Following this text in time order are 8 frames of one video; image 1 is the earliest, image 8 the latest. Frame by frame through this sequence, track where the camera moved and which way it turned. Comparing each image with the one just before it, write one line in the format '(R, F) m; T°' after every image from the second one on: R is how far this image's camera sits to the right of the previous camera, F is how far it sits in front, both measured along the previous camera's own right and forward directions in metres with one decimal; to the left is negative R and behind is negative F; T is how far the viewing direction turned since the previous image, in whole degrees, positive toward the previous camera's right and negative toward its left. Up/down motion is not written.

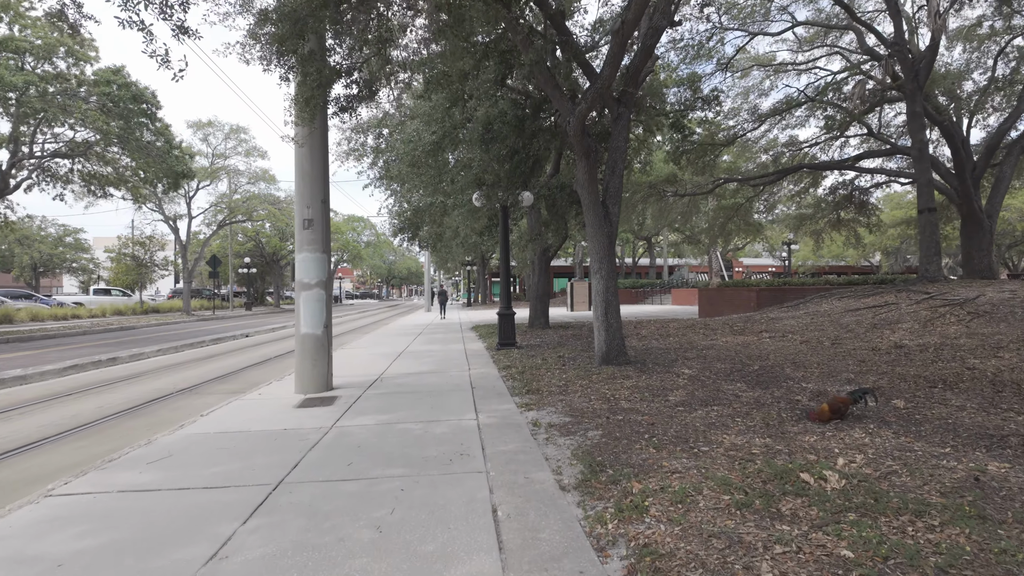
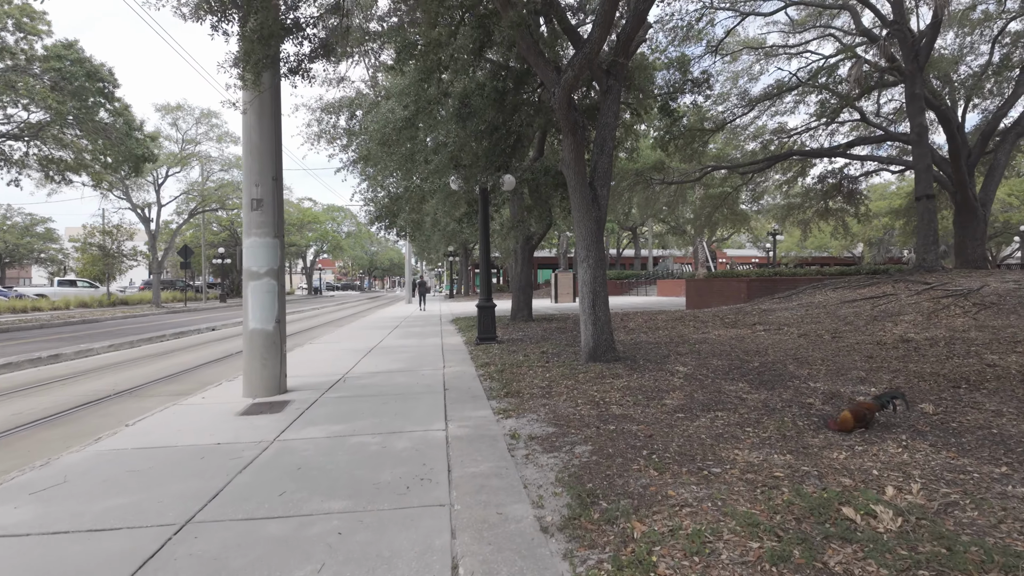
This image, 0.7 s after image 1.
(+0.1, +1.0) m; +2°
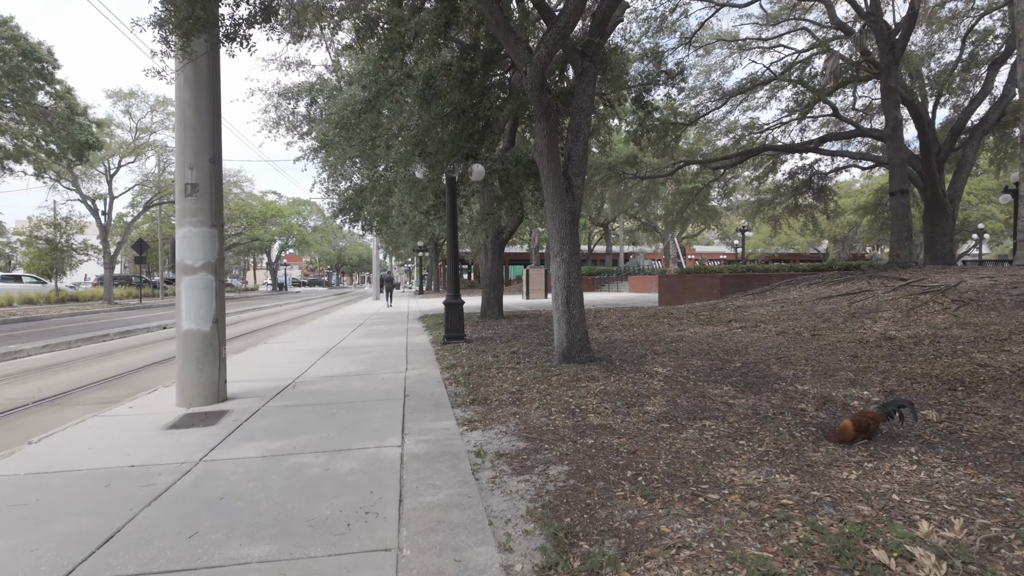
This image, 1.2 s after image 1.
(+0.1, +0.7) m; +3°
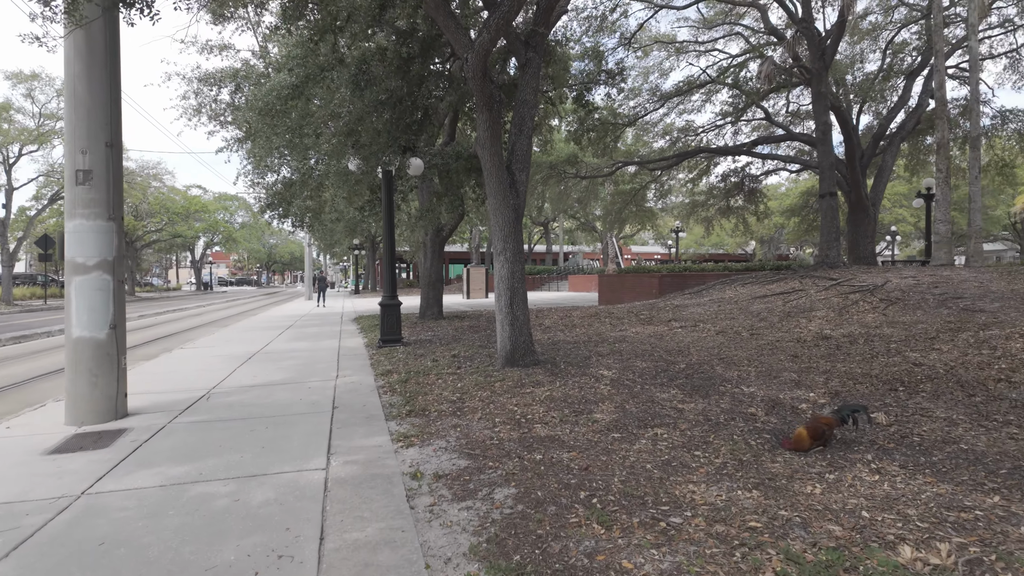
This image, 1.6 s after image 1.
(0.0, +0.5) m; +6°
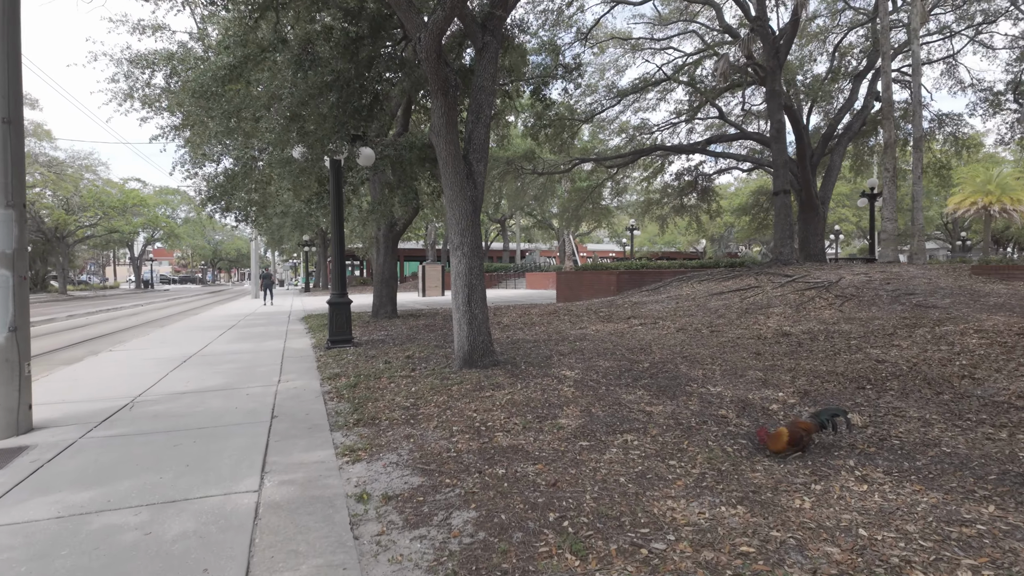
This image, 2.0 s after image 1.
(0.0, +0.5) m; +4°
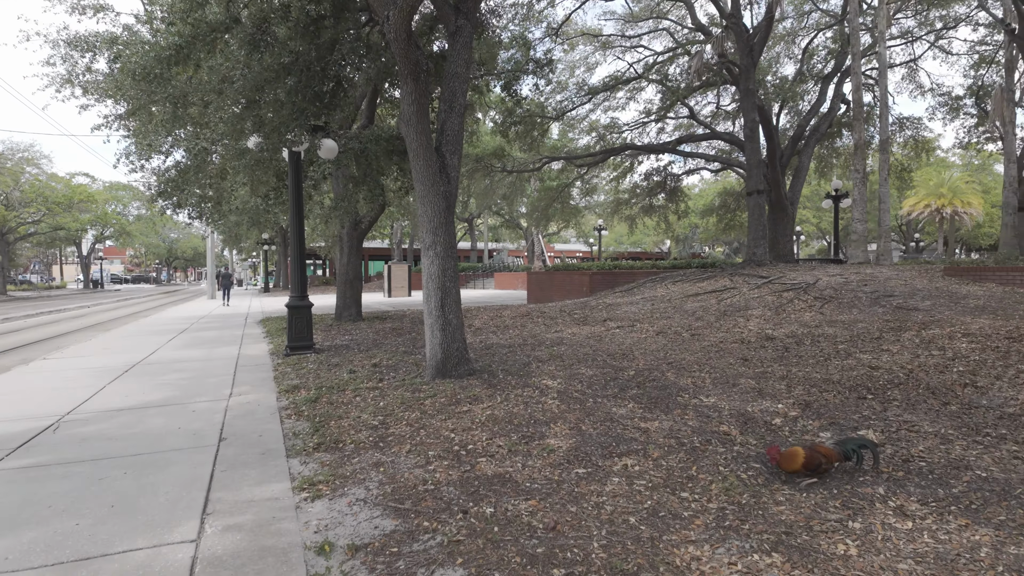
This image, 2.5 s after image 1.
(-0.1, +0.6) m; +3°
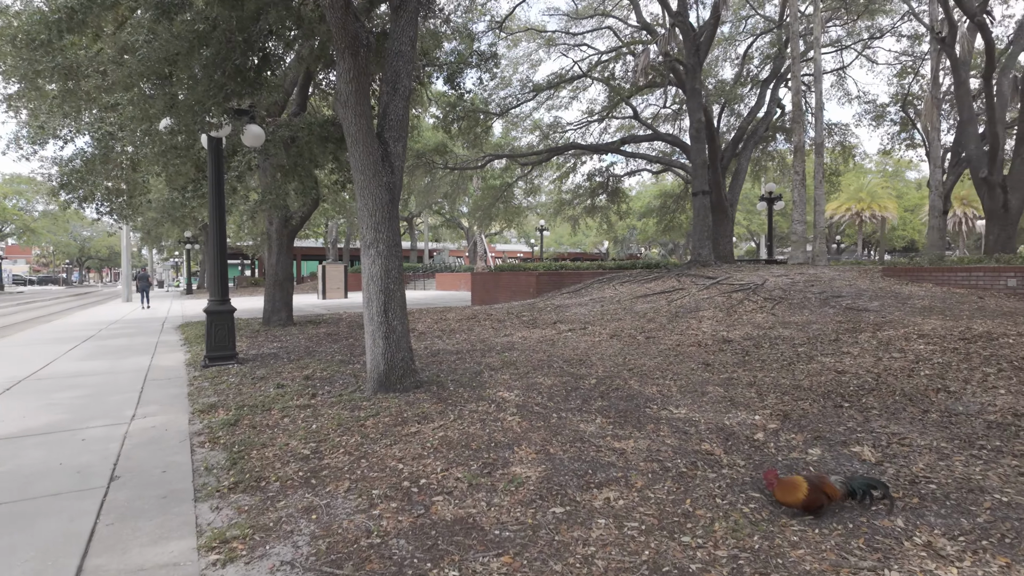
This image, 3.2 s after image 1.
(-0.1, +0.7) m; +6°
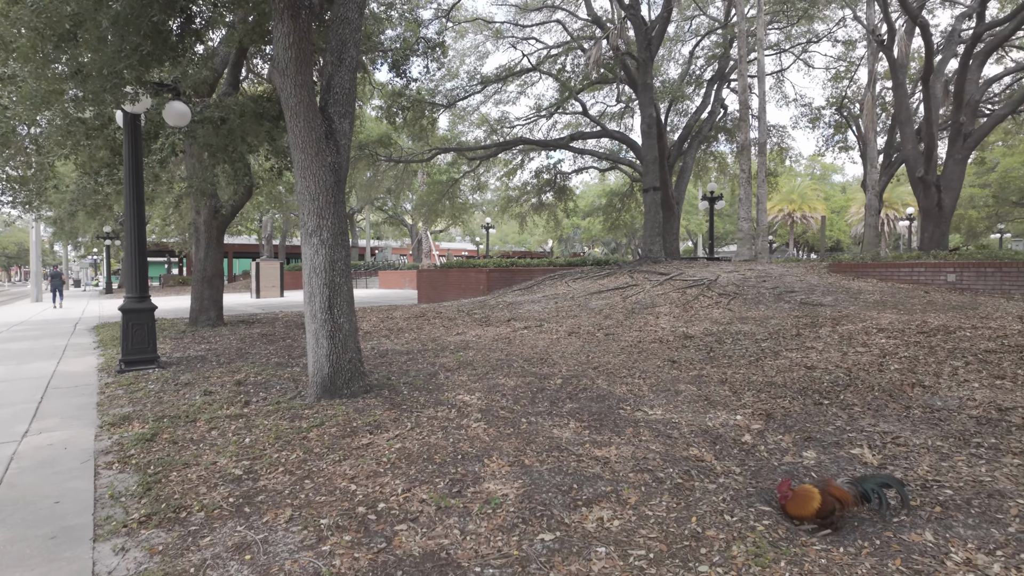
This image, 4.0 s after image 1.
(-0.2, +0.6) m; +6°
